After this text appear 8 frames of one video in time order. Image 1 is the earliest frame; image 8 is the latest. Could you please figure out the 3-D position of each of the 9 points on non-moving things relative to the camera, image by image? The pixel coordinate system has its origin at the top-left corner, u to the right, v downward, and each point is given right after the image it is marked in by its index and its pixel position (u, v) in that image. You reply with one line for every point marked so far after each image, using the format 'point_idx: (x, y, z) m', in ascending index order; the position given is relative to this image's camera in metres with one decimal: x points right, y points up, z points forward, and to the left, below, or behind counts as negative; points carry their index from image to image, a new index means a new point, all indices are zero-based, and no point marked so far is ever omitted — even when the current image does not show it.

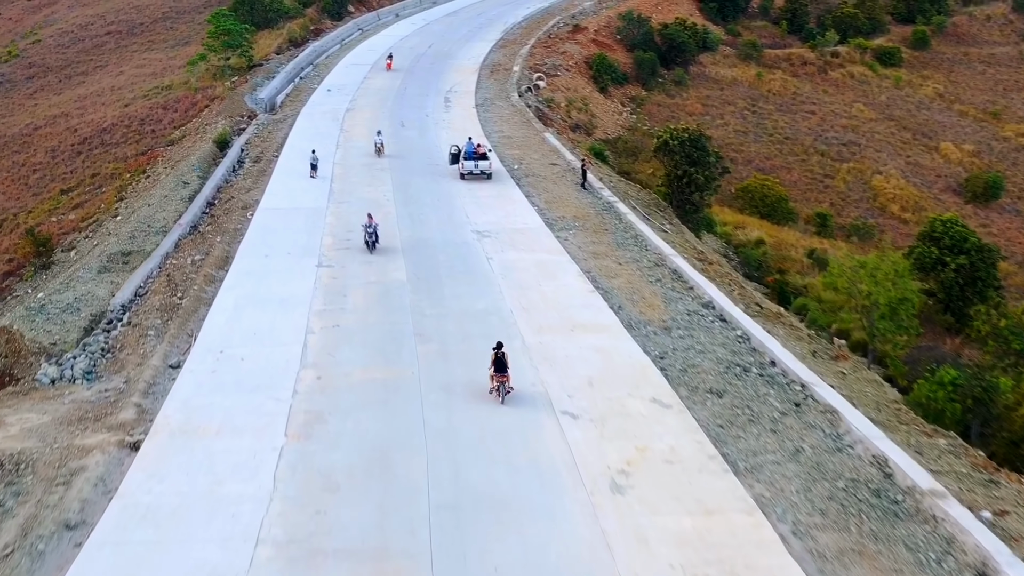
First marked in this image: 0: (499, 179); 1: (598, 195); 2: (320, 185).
0: (-0.2, +1.6, +19.0) m
1: (+1.2, +1.3, +18.2) m
2: (-2.8, +1.5, +18.6) m
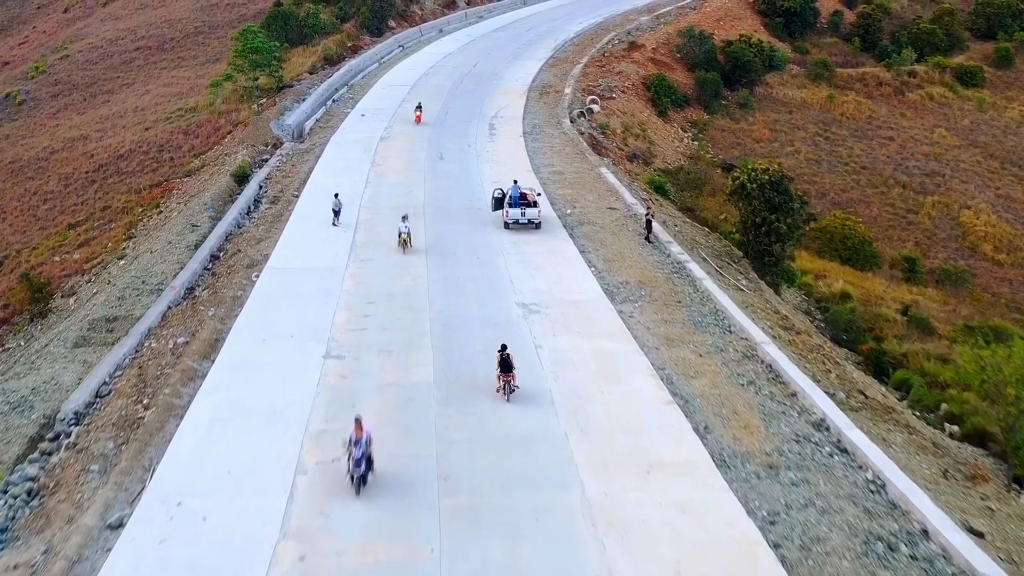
0: (+0.5, +0.8, +16.4) m
1: (+1.9, +0.4, +15.5) m
2: (-2.1, +0.7, +16.0) m
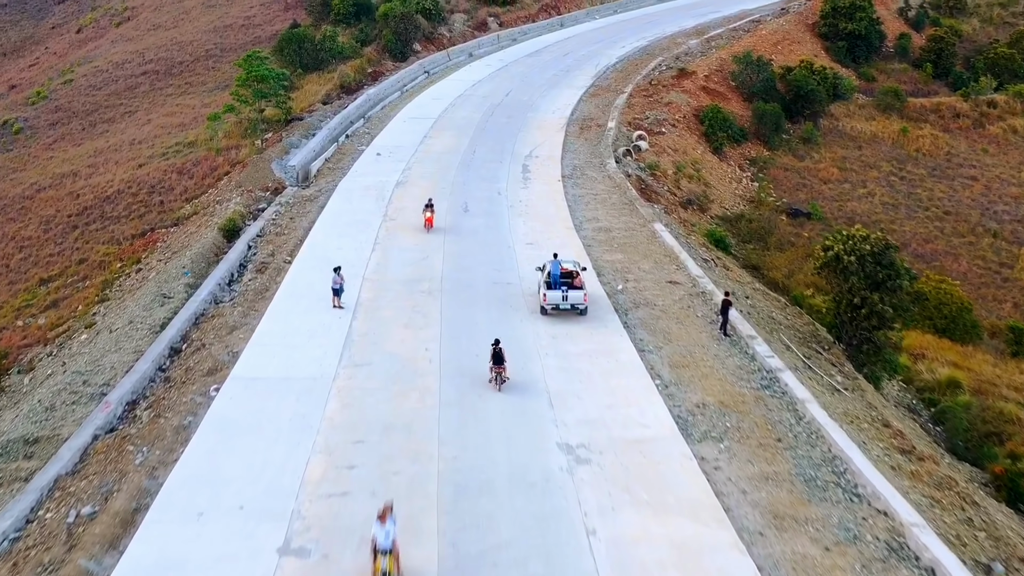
0: (+0.9, -0.3, +13.0) m
1: (+2.3, -0.6, +12.1) m
2: (-1.8, -0.4, +12.7) m
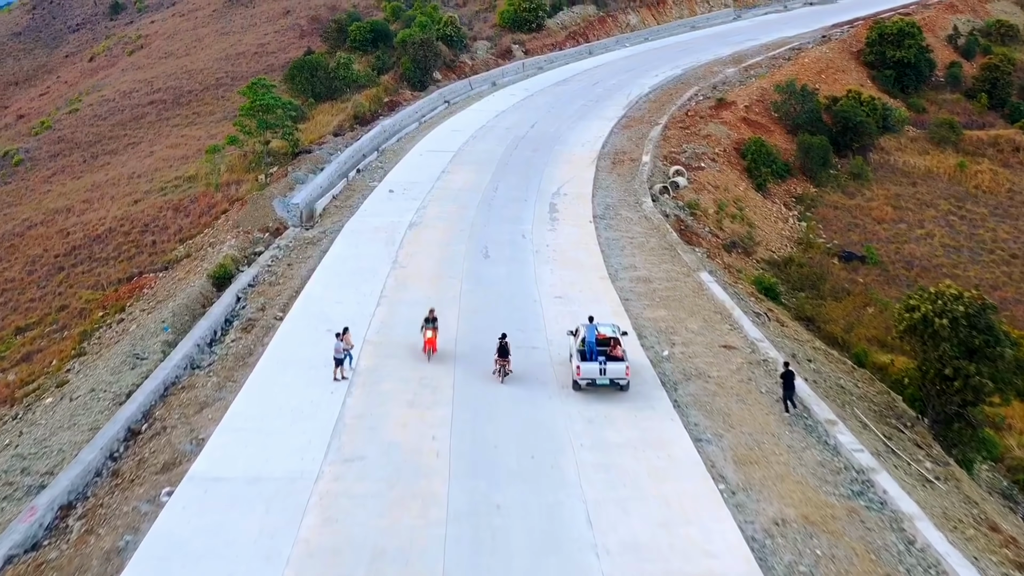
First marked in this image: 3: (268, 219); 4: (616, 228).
0: (+1.1, -0.9, +10.8) m
1: (+2.5, -1.2, +9.9) m
2: (-1.5, -0.9, +10.5) m
3: (-3.8, +1.1, +19.6) m
4: (+1.6, +0.9, +18.9) m
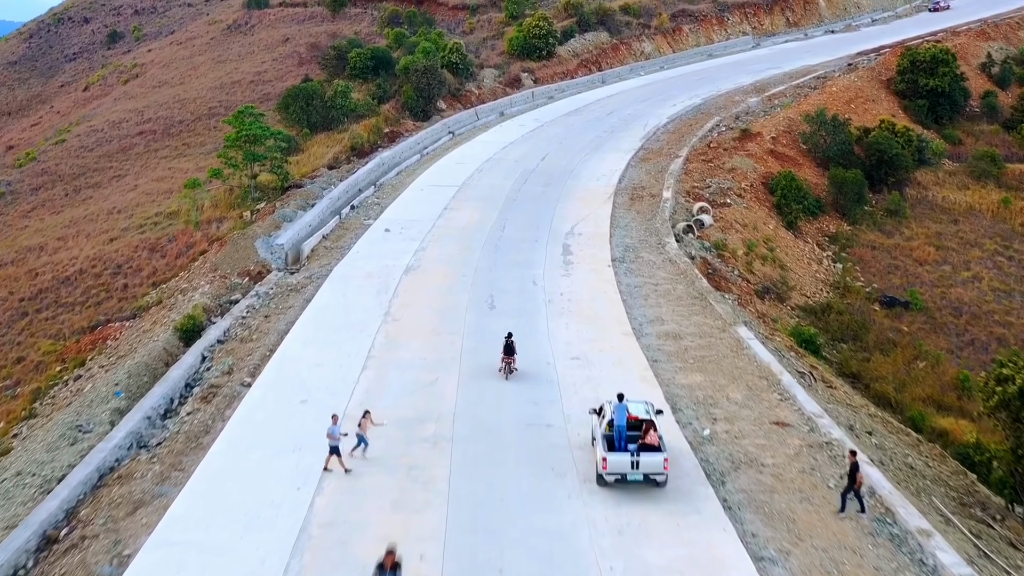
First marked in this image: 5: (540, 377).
0: (+1.2, -1.4, +8.7) m
1: (+2.5, -1.7, +7.8) m
2: (-1.5, -1.4, +8.5) m
3: (-3.7, +0.4, +17.6) m
4: (+1.7, +0.2, +16.8) m
5: (+0.3, -0.8, +11.7) m
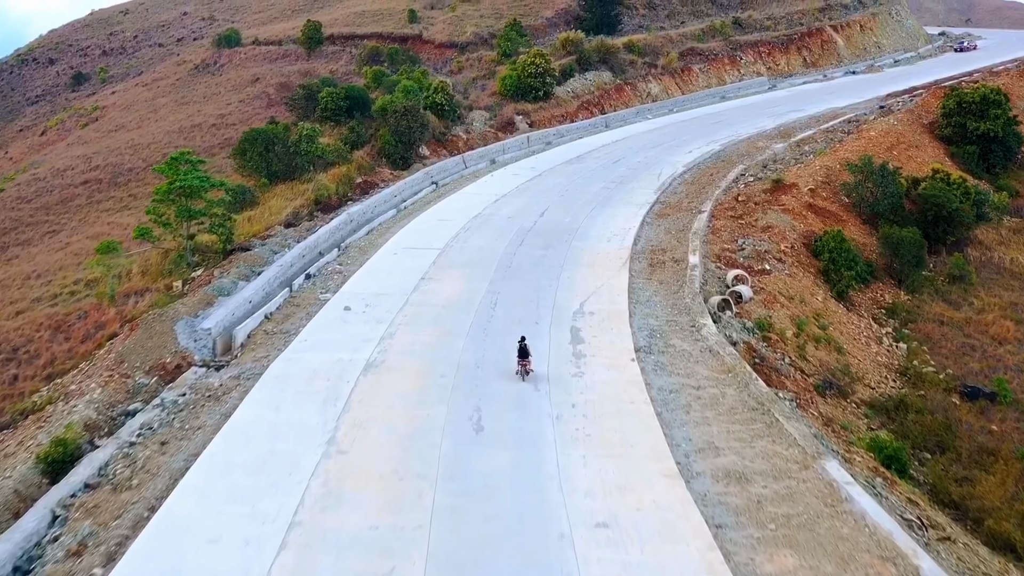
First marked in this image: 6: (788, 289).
0: (+1.2, -2.1, +4.6) m
1: (+2.5, -2.4, +3.7) m
2: (-1.5, -2.1, +4.4) m
3: (-3.7, -0.7, +13.5) m
4: (+1.6, -0.8, +12.8) m
5: (+0.2, -1.7, +7.6) m
6: (+4.0, 0.0, +17.9) m
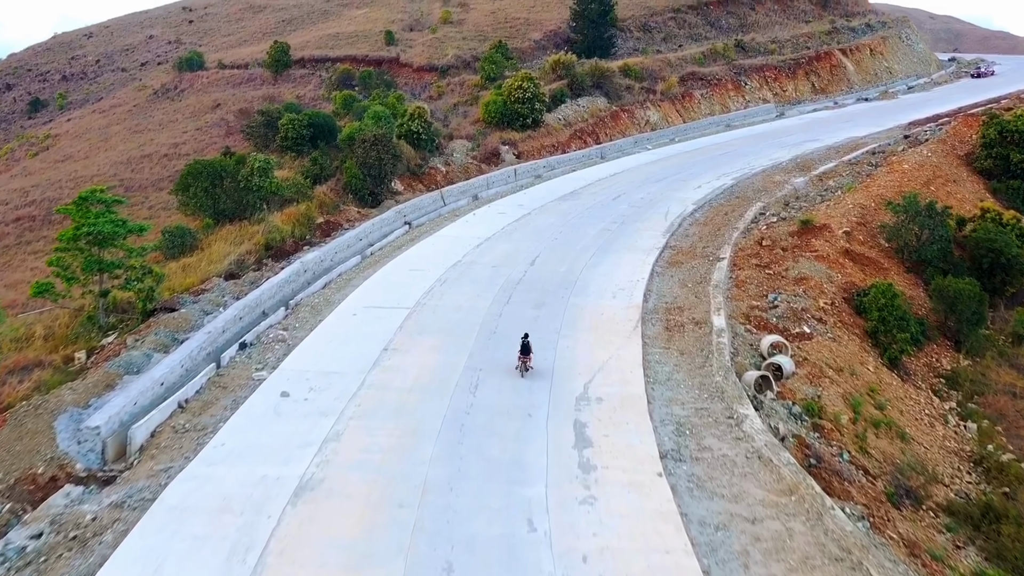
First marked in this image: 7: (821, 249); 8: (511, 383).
0: (+1.2, -2.6, +1.3) m
1: (+2.5, -2.8, +0.4) m
2: (-1.5, -2.6, +1.0) m
3: (-3.9, -1.4, +10.2) m
4: (+1.5, -1.5, +9.5) m
5: (+0.2, -2.2, +4.3) m
6: (+3.8, -0.8, +14.7) m
7: (+4.5, +0.6, +18.5) m
8: (0.0, -0.9, +12.1) m
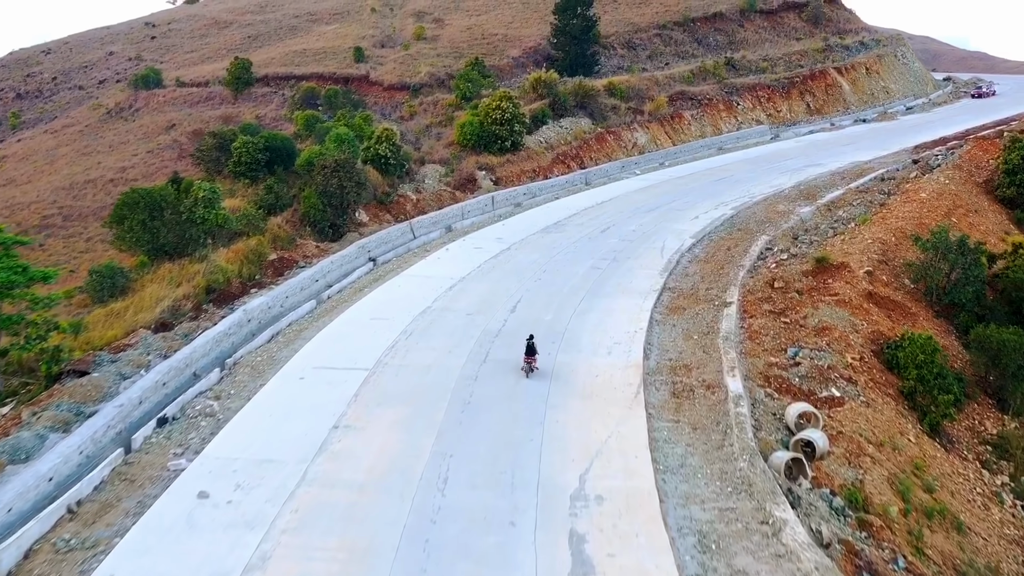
0: (+1.2, -3.0, -1.1) m
1: (+2.6, -3.2, -2.0) m
2: (-1.4, -3.0, -1.4) m
3: (-4.0, -1.9, +7.7) m
4: (+1.4, -2.0, +7.1) m
5: (+0.2, -2.7, +1.9) m
6: (+3.6, -1.4, +12.4) m
7: (+4.3, -0.1, +16.2) m
8: (-0.2, -1.5, +9.7) m
